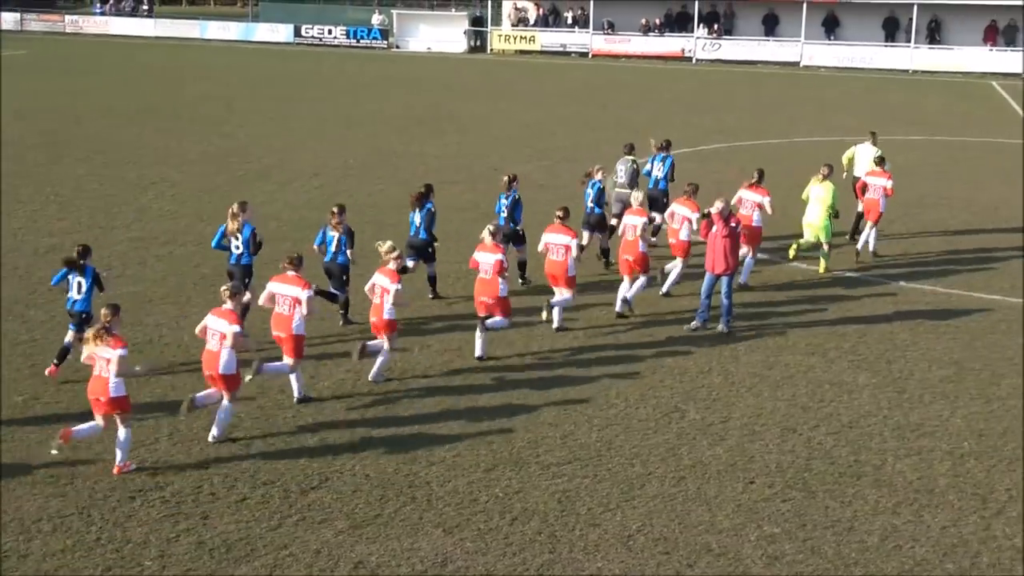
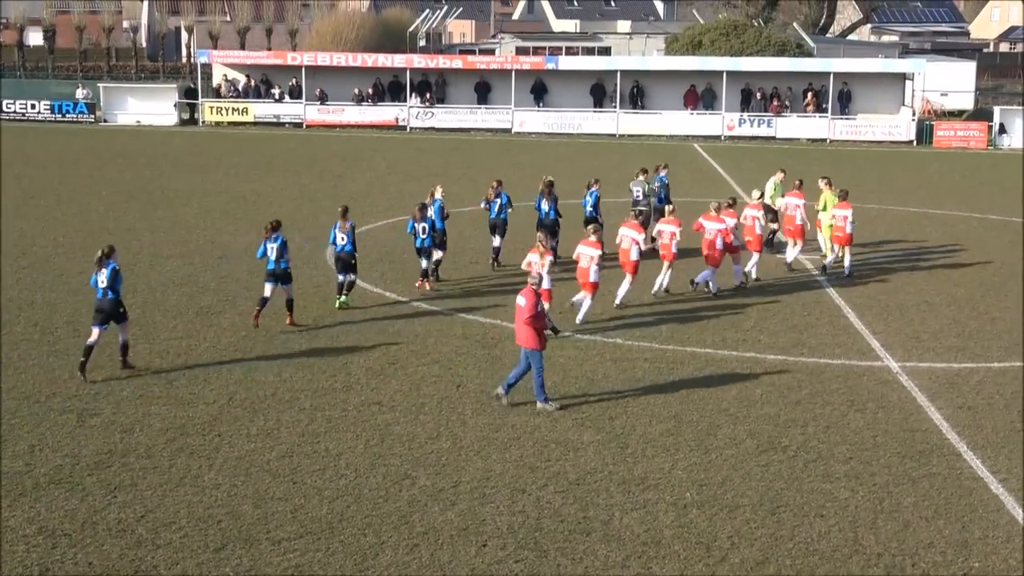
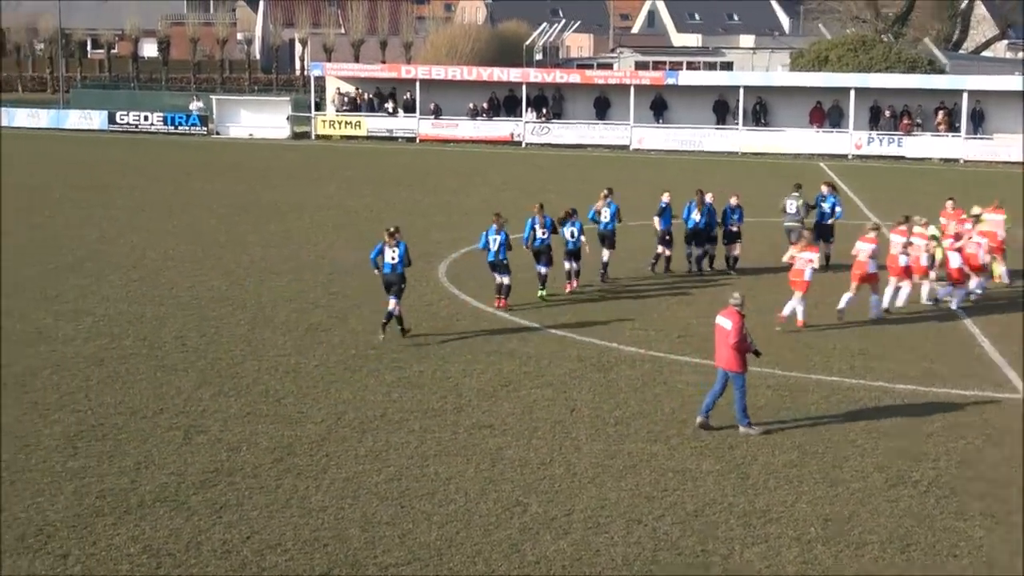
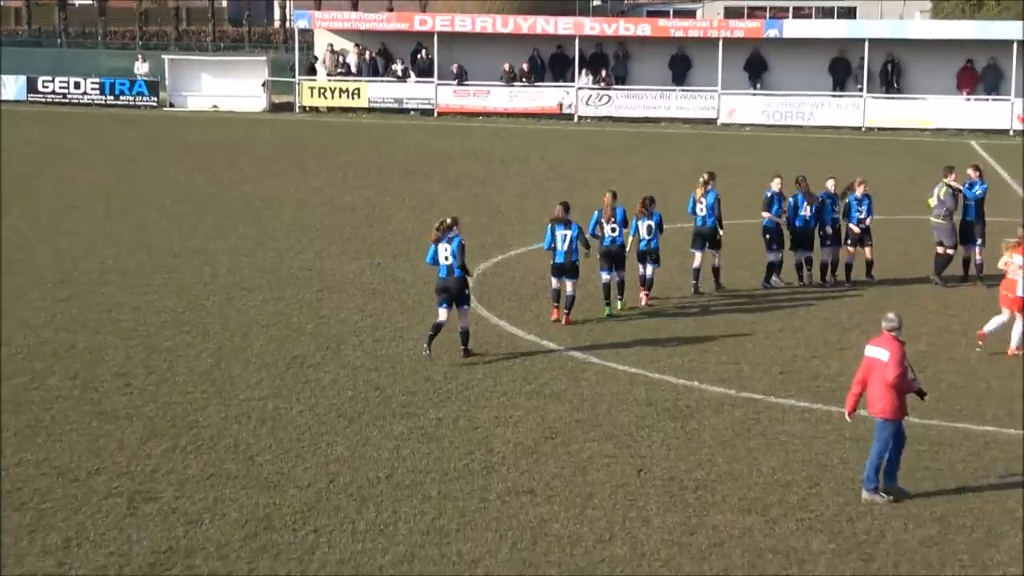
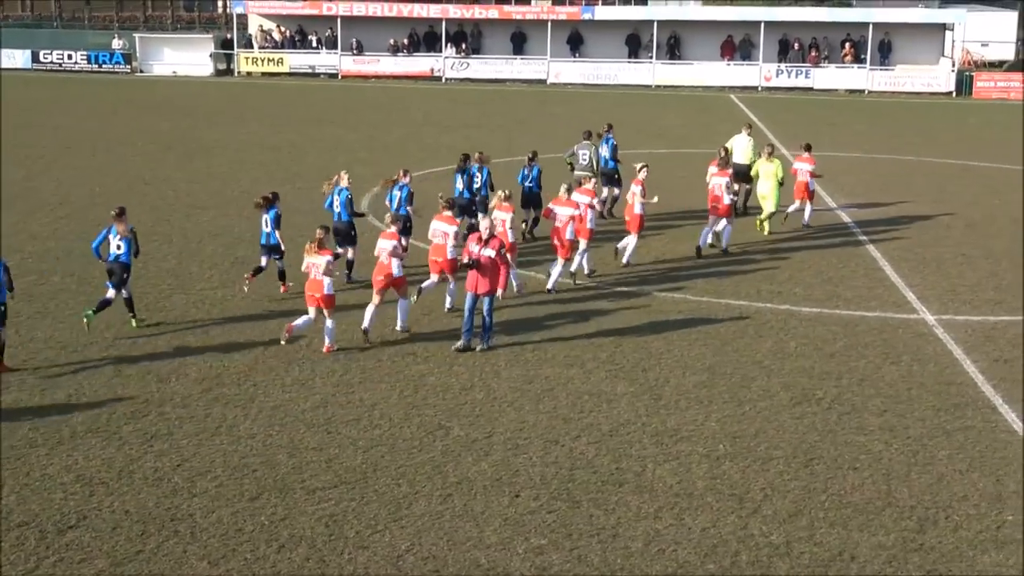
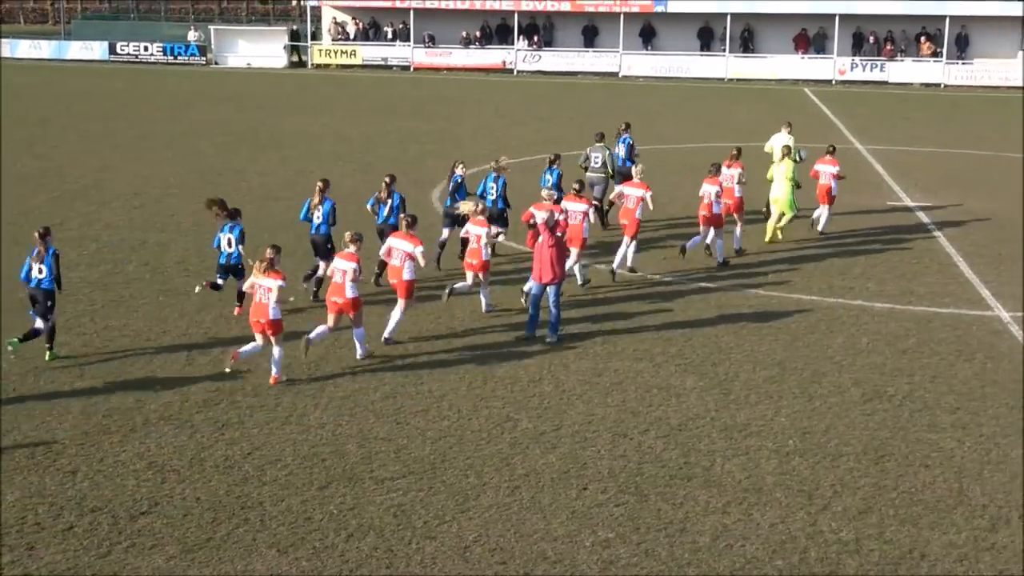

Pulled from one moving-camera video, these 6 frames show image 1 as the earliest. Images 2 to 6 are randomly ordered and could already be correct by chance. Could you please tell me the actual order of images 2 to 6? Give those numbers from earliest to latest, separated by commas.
6, 5, 2, 3, 4
